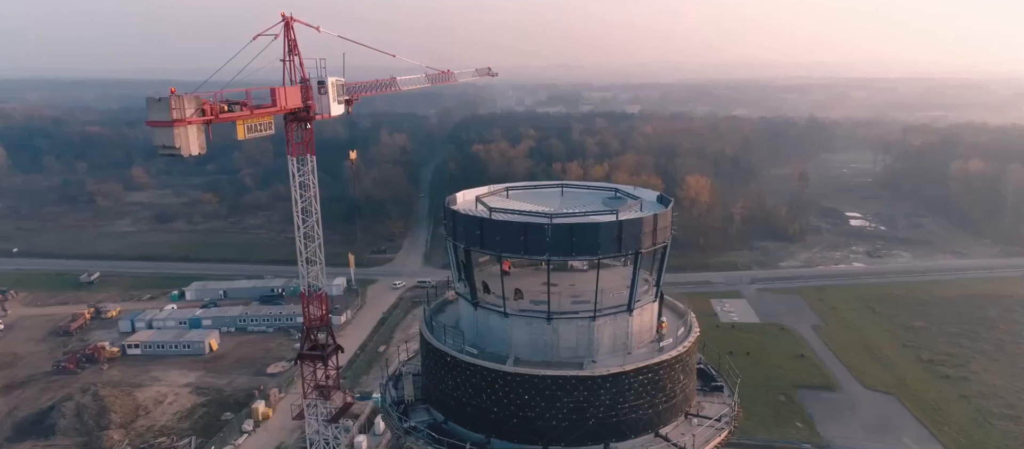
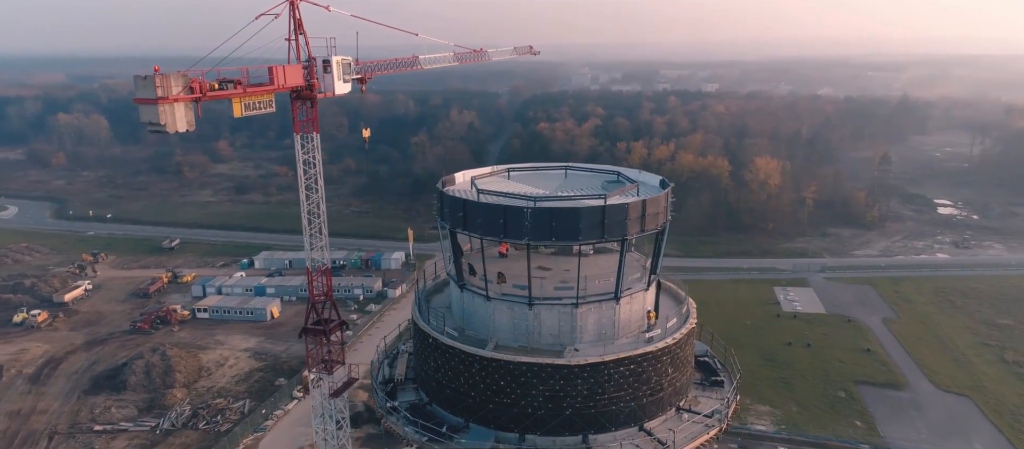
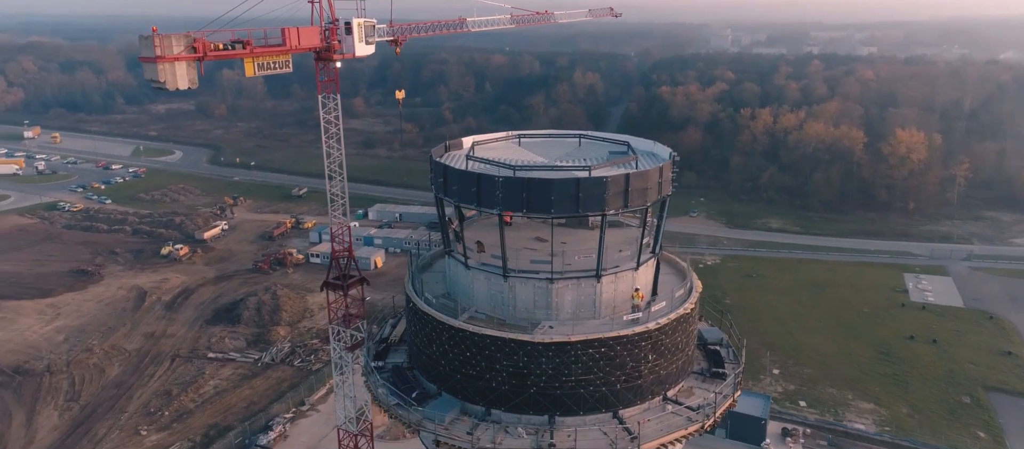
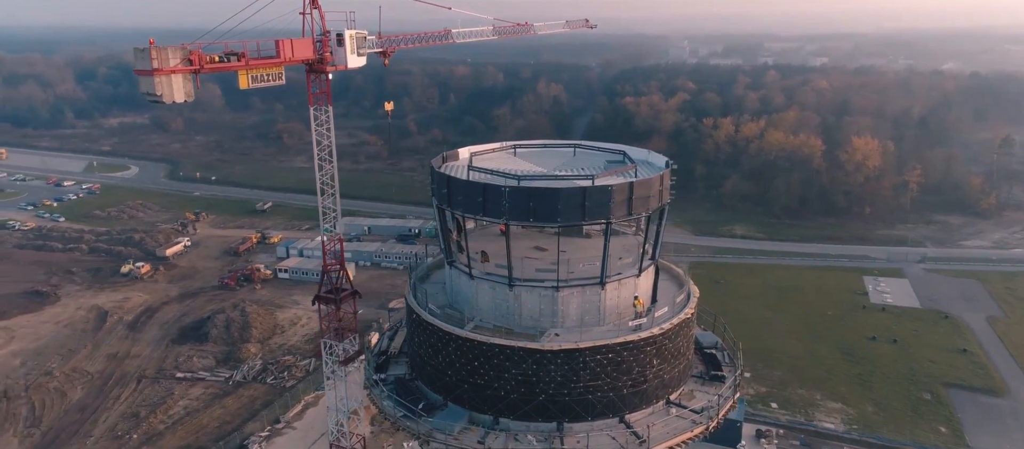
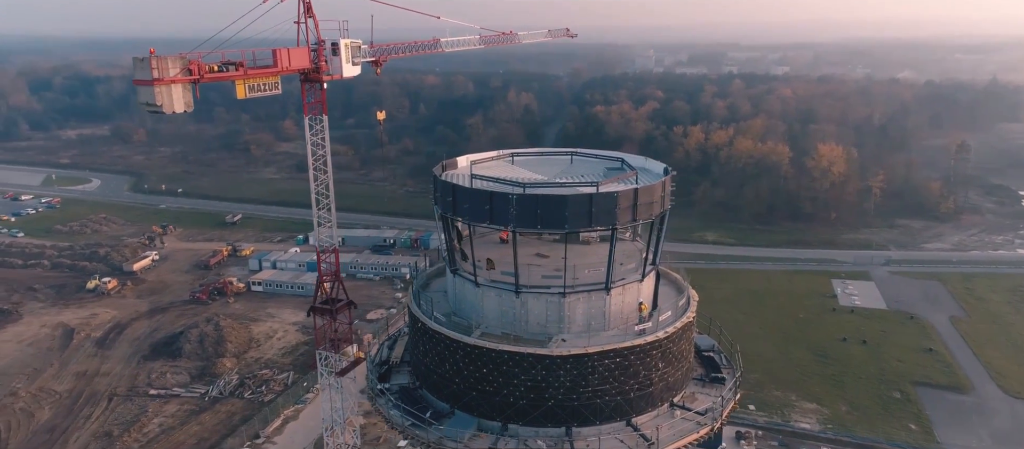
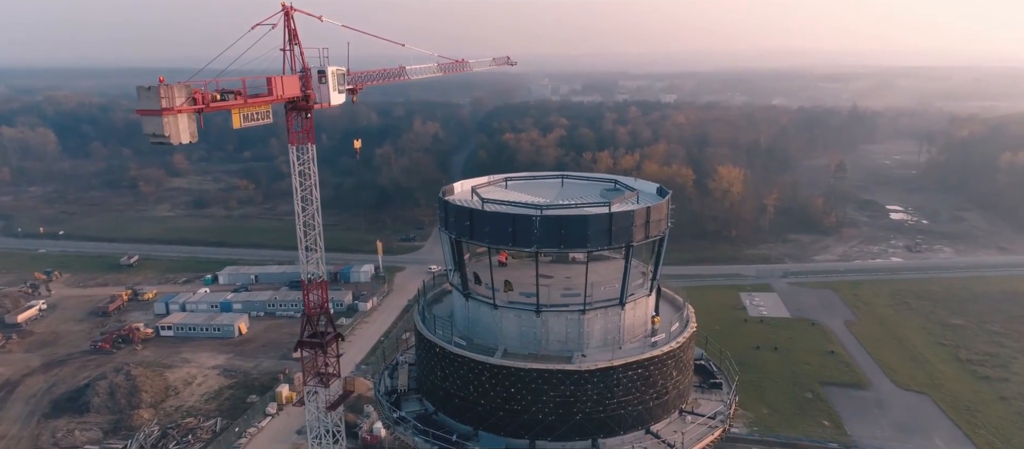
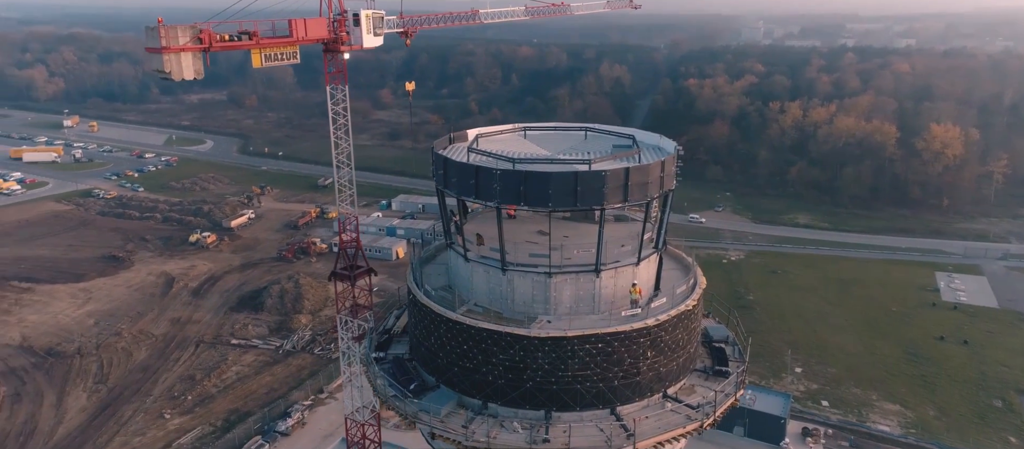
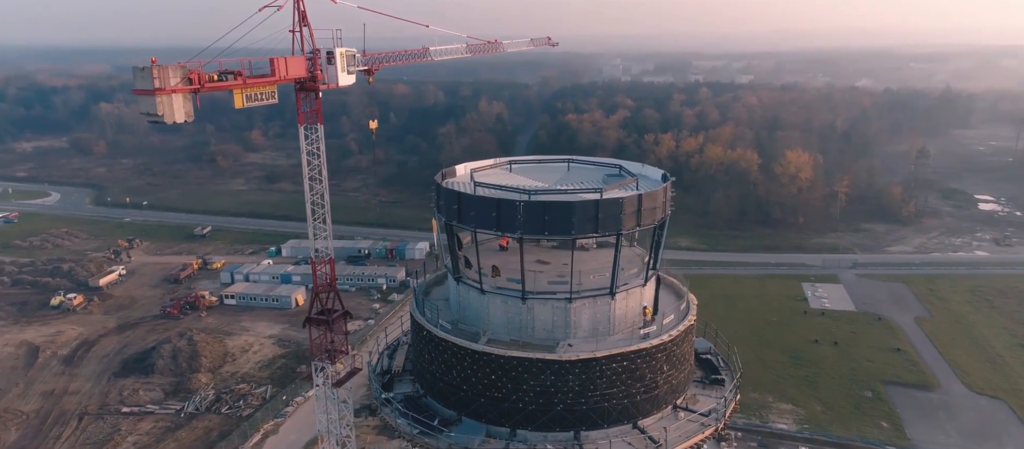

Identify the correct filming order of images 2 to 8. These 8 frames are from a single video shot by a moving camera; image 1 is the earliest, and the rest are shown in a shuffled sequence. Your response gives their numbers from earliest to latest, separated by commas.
6, 2, 8, 5, 4, 3, 7
